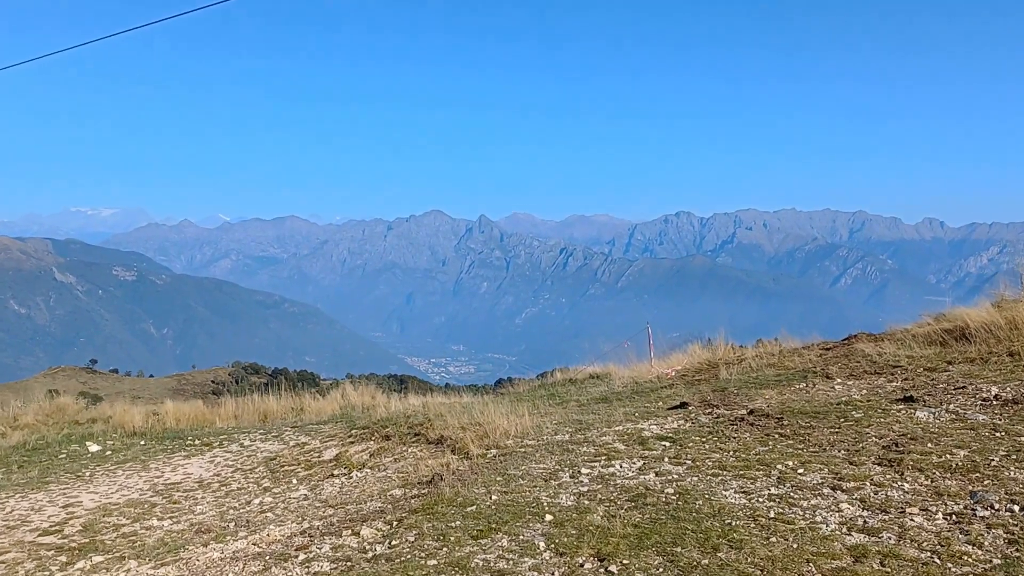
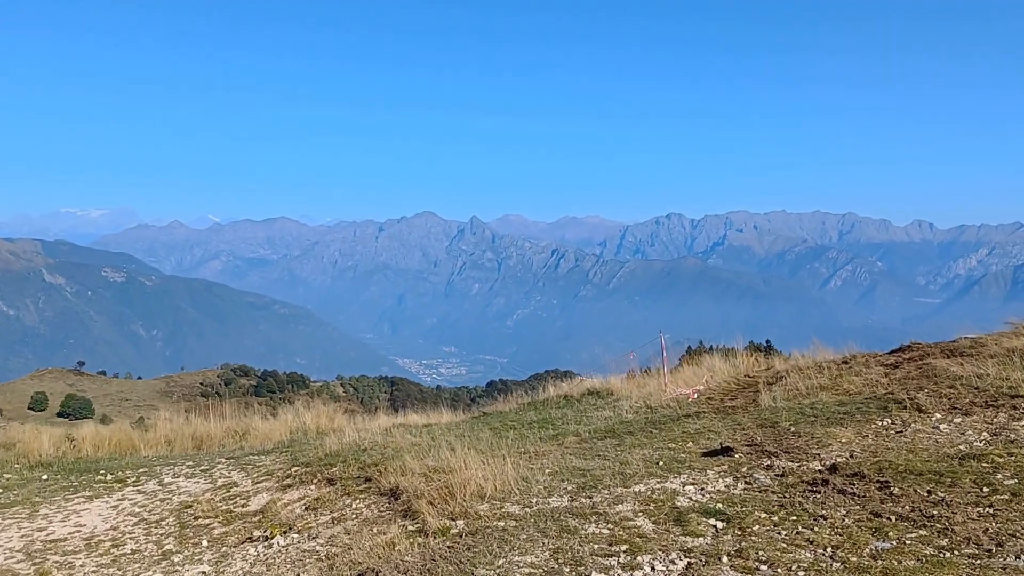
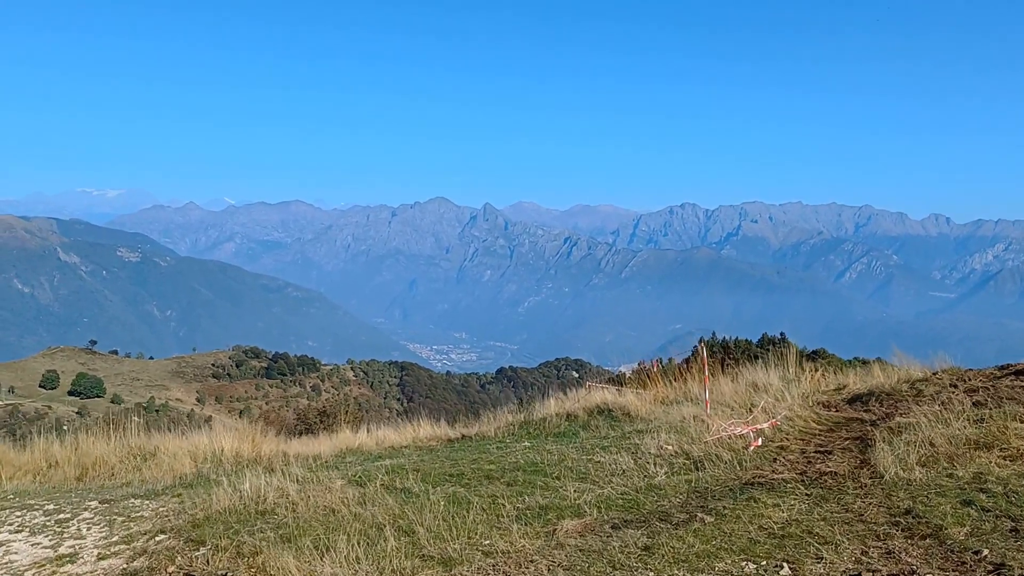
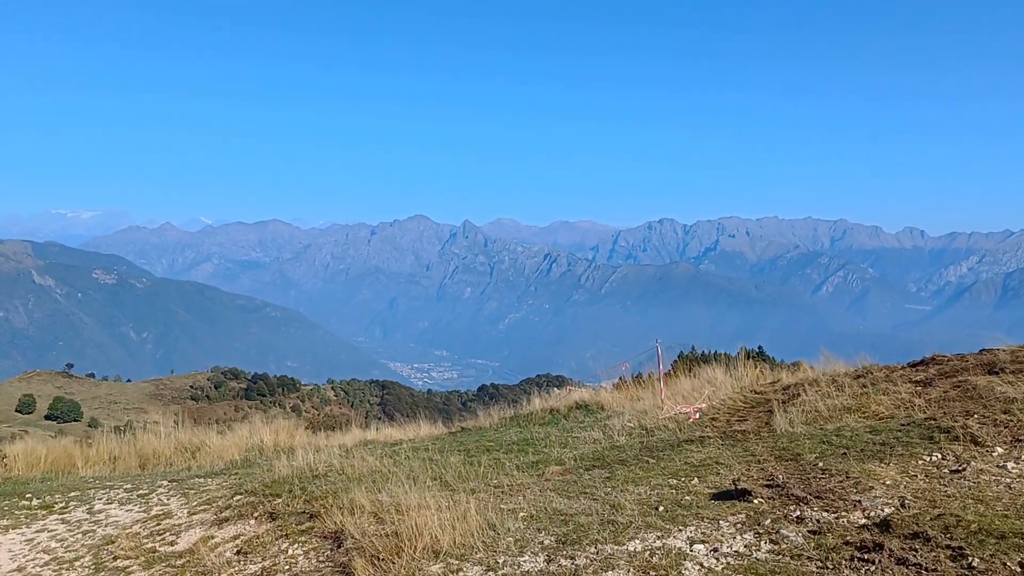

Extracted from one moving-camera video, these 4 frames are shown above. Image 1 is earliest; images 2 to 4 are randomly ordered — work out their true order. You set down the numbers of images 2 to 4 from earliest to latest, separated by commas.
2, 4, 3
